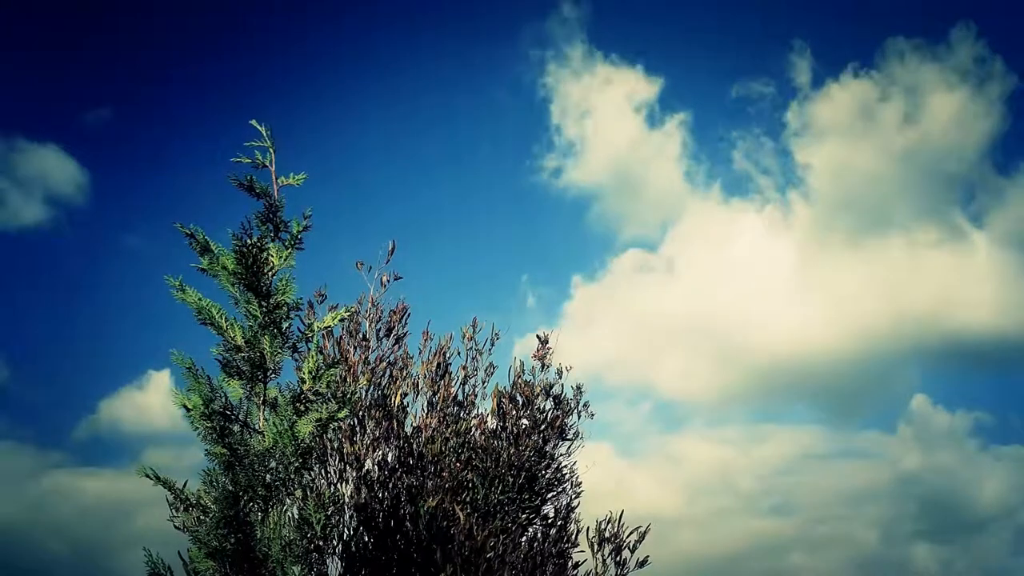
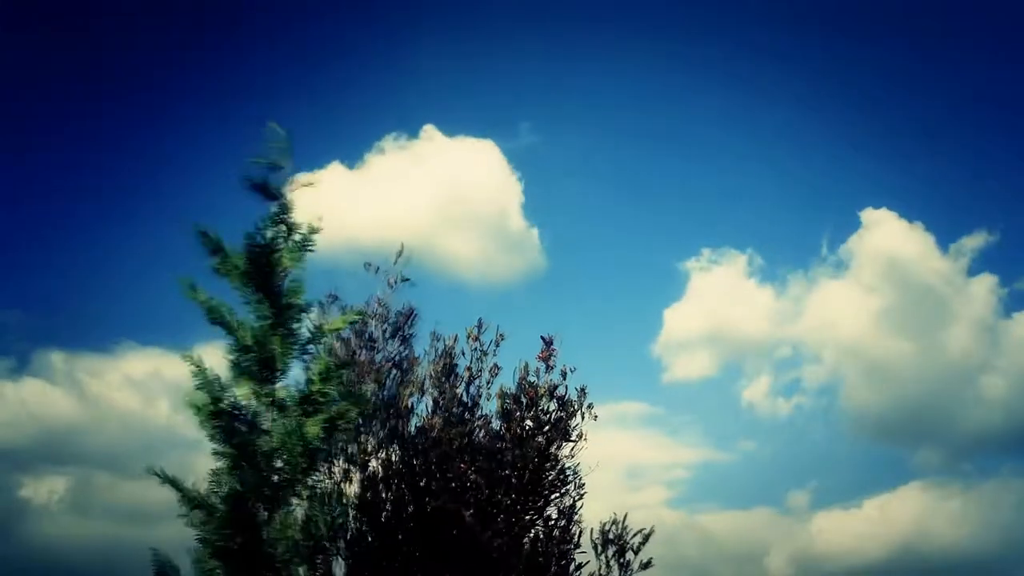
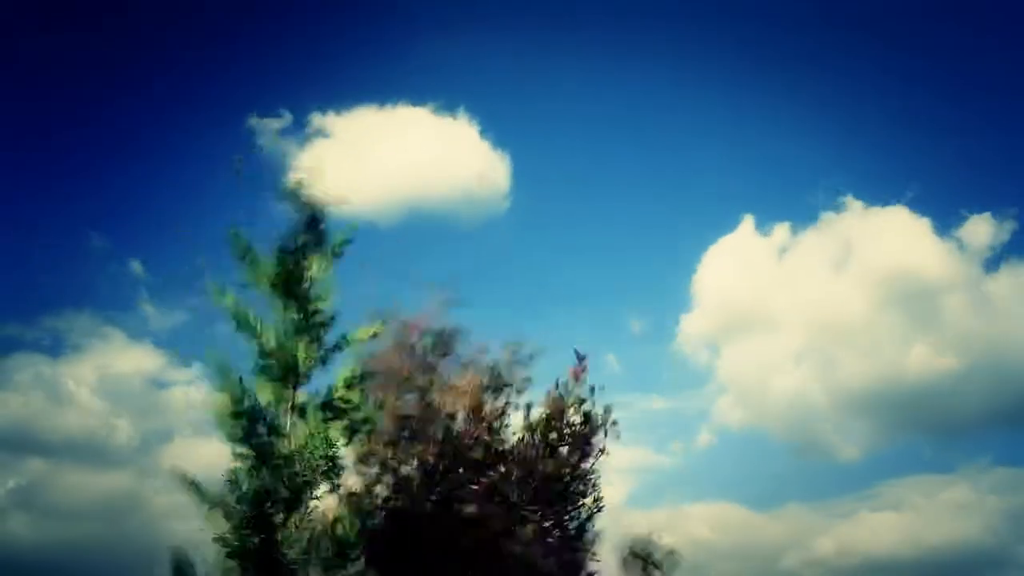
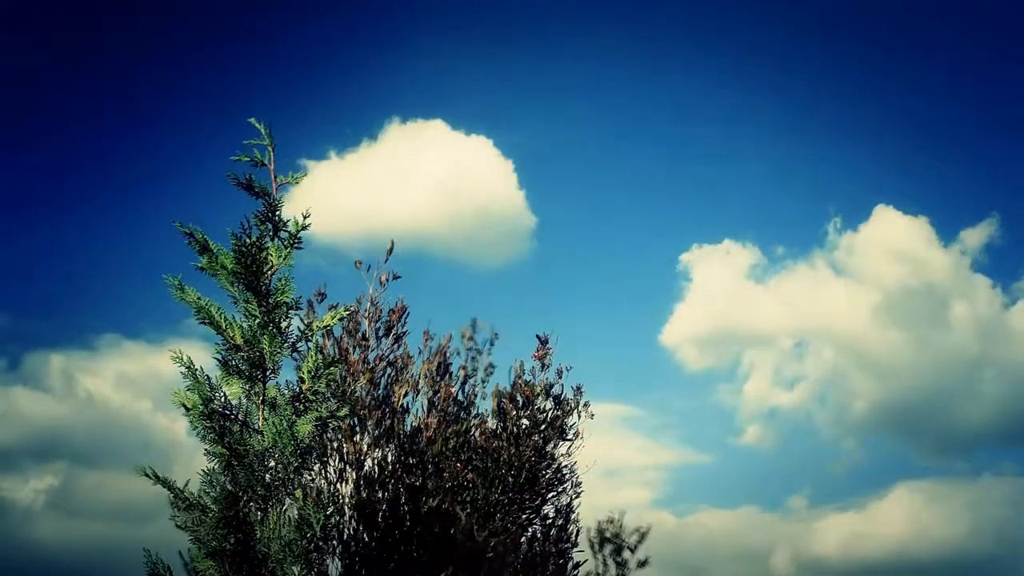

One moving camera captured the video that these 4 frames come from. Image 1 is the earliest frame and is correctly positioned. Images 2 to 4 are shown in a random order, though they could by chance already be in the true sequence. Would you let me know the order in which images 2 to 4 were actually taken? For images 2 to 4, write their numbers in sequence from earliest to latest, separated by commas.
3, 4, 2
